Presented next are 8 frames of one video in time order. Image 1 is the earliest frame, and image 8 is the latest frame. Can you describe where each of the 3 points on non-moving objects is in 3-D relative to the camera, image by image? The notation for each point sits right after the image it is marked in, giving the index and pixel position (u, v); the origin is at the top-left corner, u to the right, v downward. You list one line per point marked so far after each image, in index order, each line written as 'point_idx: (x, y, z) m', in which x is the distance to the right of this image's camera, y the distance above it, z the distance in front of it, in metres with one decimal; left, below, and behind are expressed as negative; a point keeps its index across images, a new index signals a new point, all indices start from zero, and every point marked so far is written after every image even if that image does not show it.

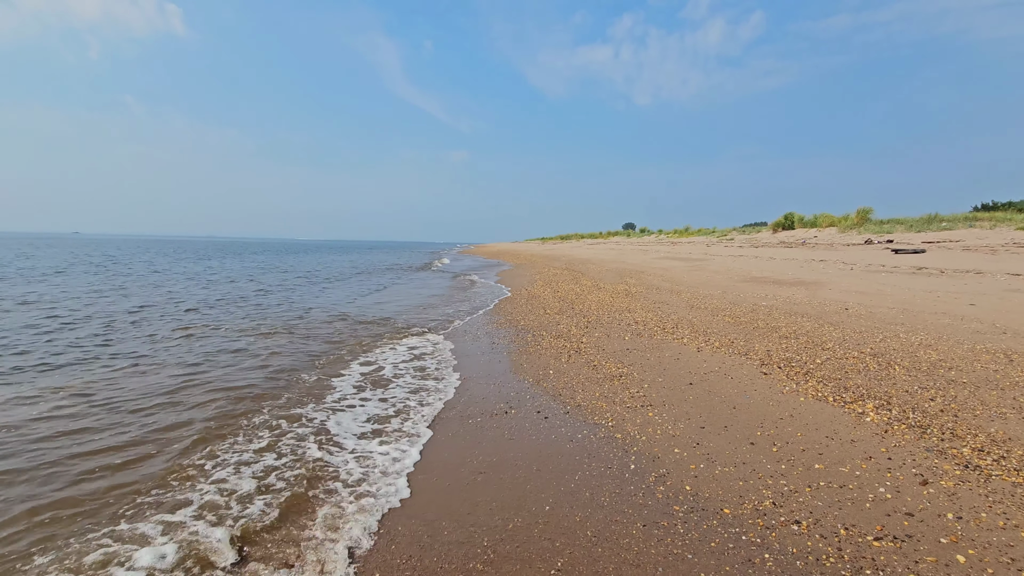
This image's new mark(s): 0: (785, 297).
0: (+8.4, -0.3, +12.9) m
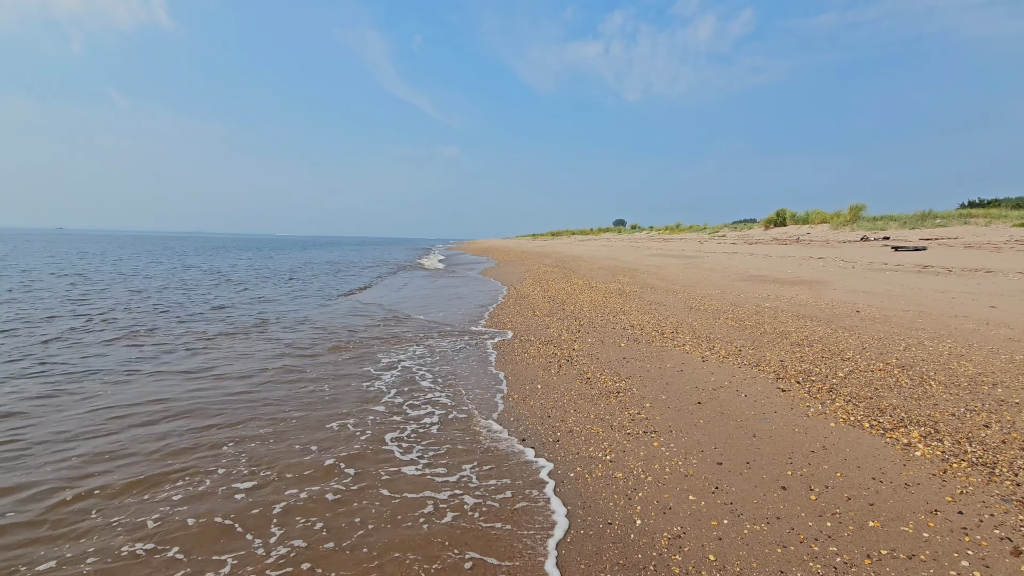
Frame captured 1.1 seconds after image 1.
0: (+8.0, -0.3, +12.1) m
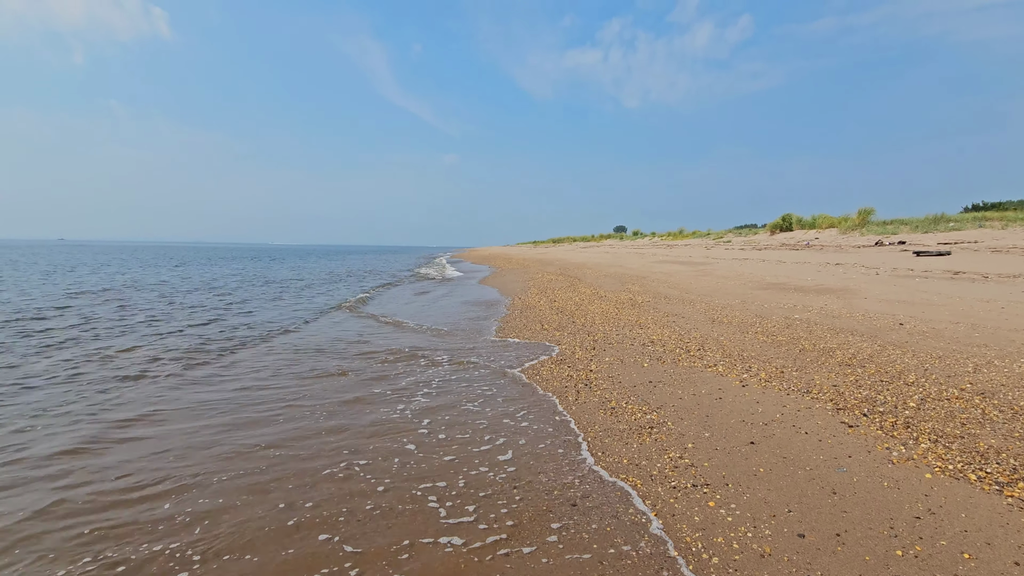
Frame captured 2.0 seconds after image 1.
0: (+8.2, -0.6, +11.2) m
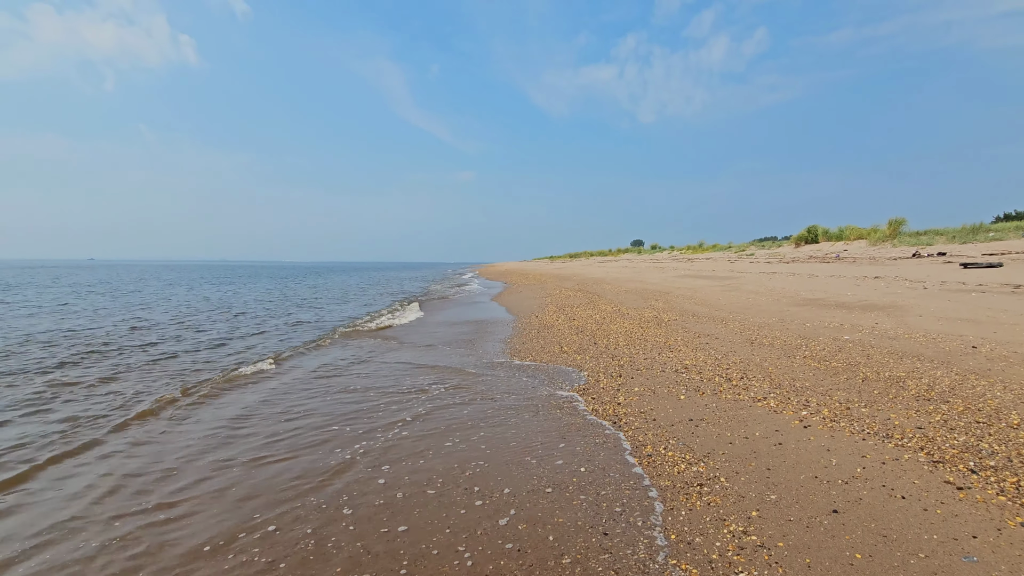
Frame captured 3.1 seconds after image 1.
0: (+8.6, -1.0, +10.1) m
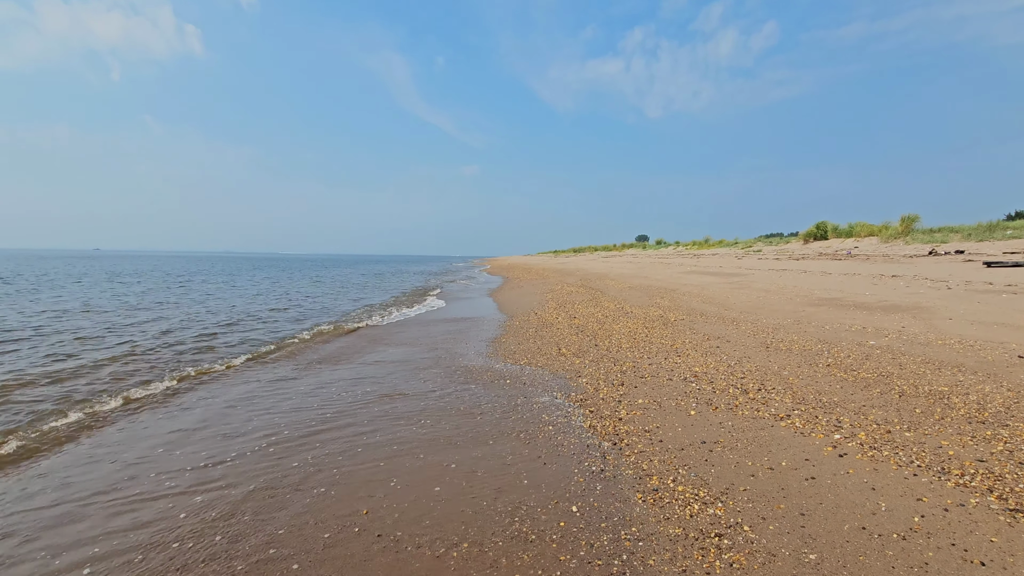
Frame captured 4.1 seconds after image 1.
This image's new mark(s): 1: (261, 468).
0: (+8.5, -1.0, +9.3) m
1: (-2.6, -1.9, +4.4) m
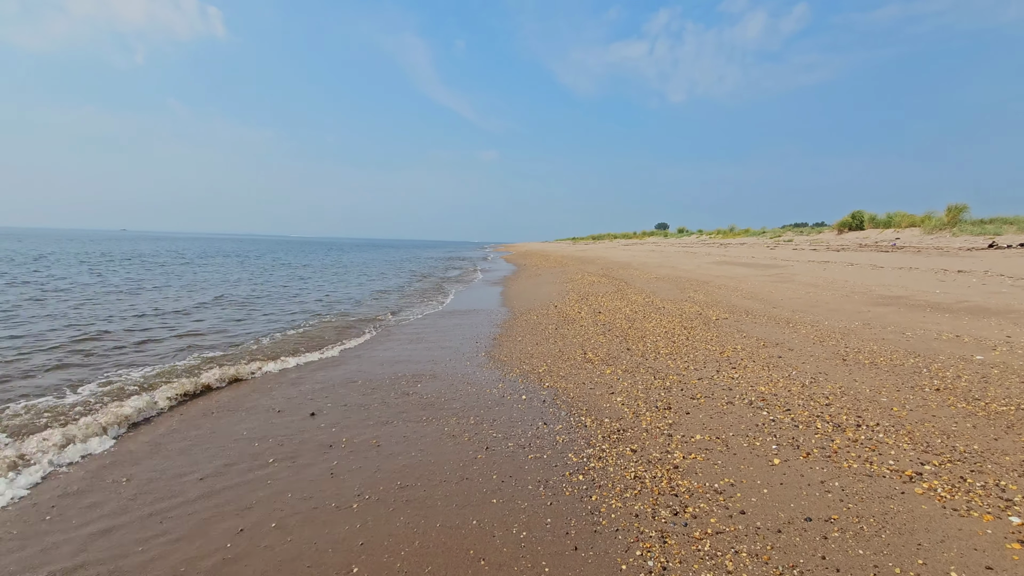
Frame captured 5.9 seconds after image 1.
0: (+8.8, -1.0, +7.5) m
1: (-2.5, -1.8, +3.0) m
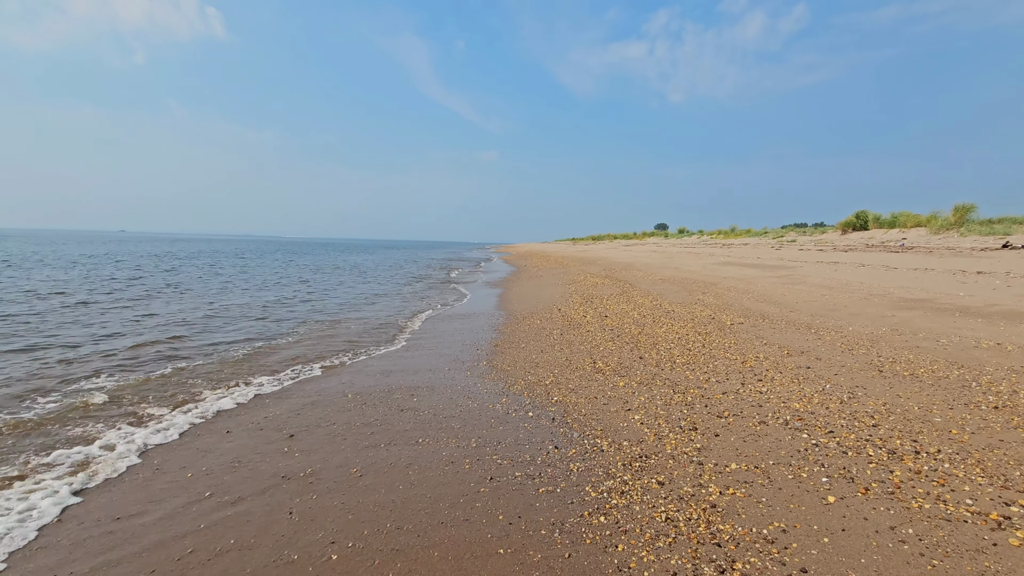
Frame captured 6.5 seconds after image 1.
0: (+8.9, -1.1, +6.9) m
1: (-2.4, -1.9, +2.4) m
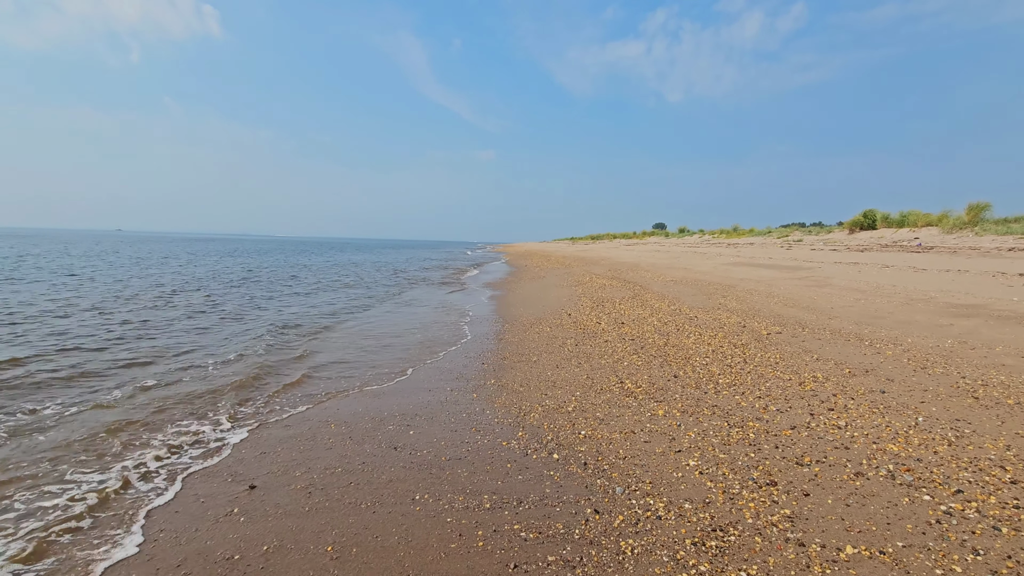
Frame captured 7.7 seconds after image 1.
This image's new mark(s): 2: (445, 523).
0: (+9.1, -1.2, +5.7) m
1: (-2.2, -2.0, +1.3) m
2: (-0.6, -2.0, +3.5) m
